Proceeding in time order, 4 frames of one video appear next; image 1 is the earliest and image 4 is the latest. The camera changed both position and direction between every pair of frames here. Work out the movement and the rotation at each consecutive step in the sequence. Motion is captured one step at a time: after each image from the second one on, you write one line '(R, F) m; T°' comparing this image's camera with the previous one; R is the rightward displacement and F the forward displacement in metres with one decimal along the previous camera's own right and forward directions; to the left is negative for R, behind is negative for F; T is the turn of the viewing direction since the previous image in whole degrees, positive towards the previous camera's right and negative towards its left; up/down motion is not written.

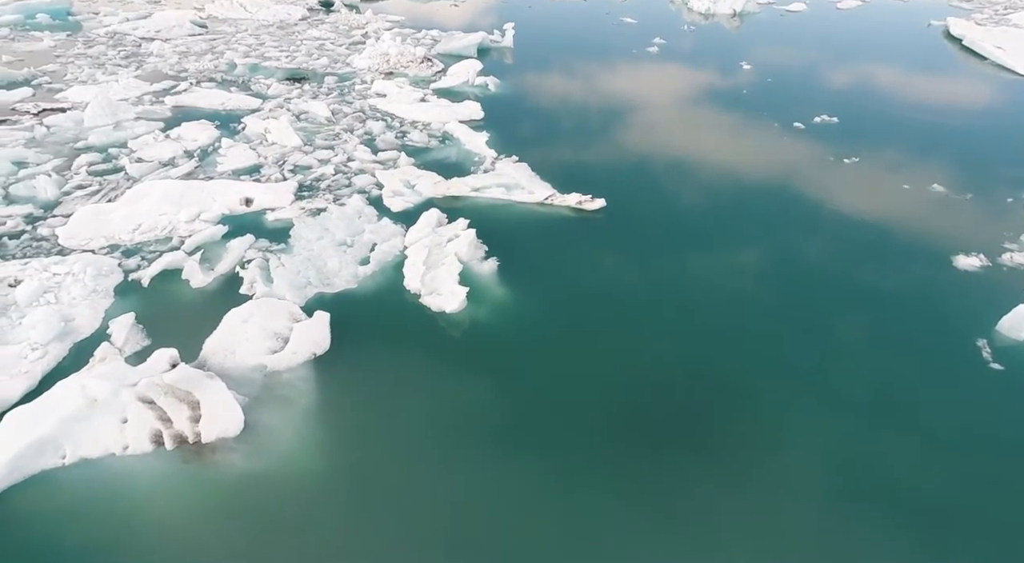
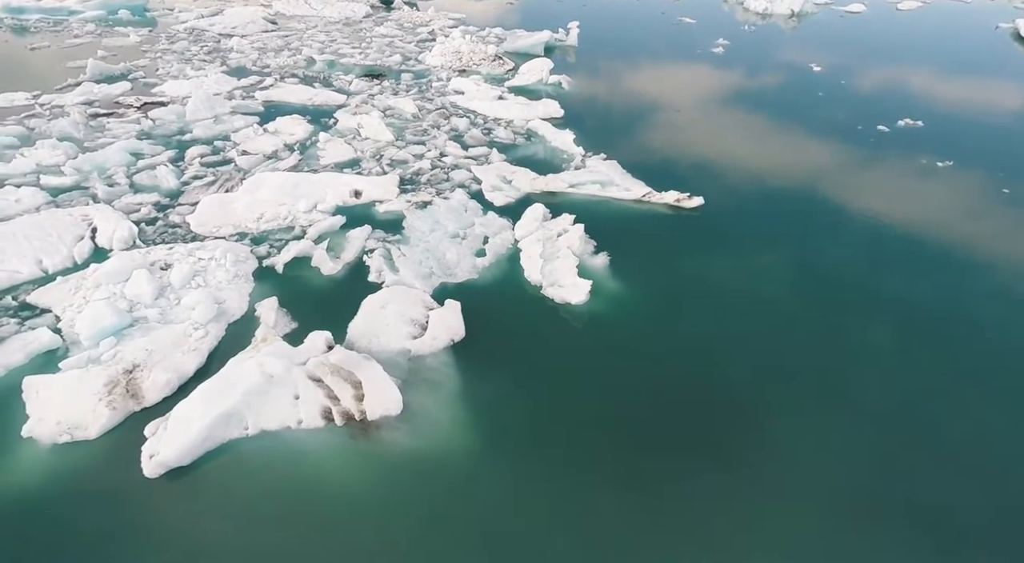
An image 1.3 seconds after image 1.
(-1.5, -0.4) m; -2°
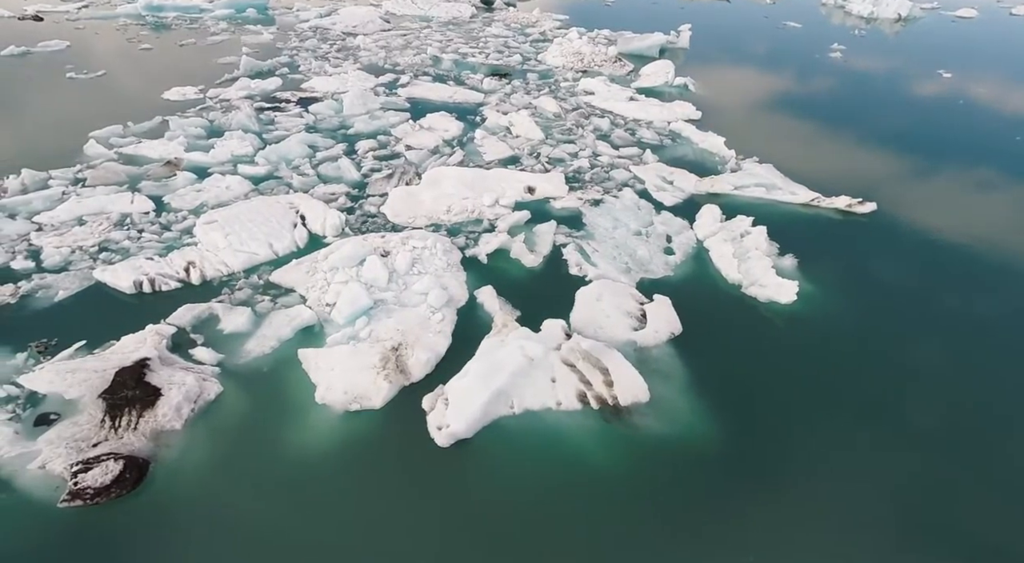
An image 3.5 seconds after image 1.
(-2.6, -0.6) m; -3°
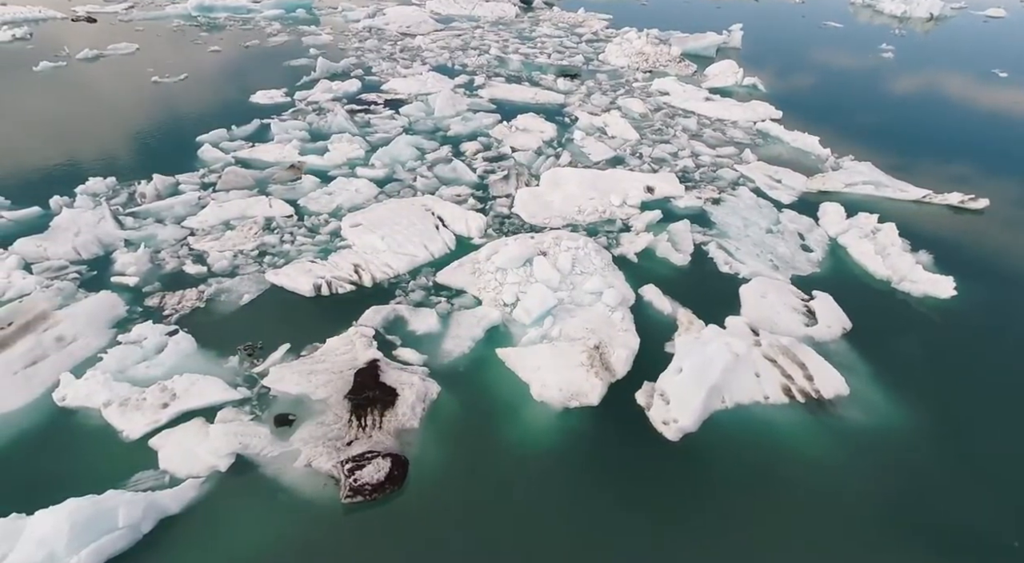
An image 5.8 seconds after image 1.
(-3.0, -0.3) m; +1°
